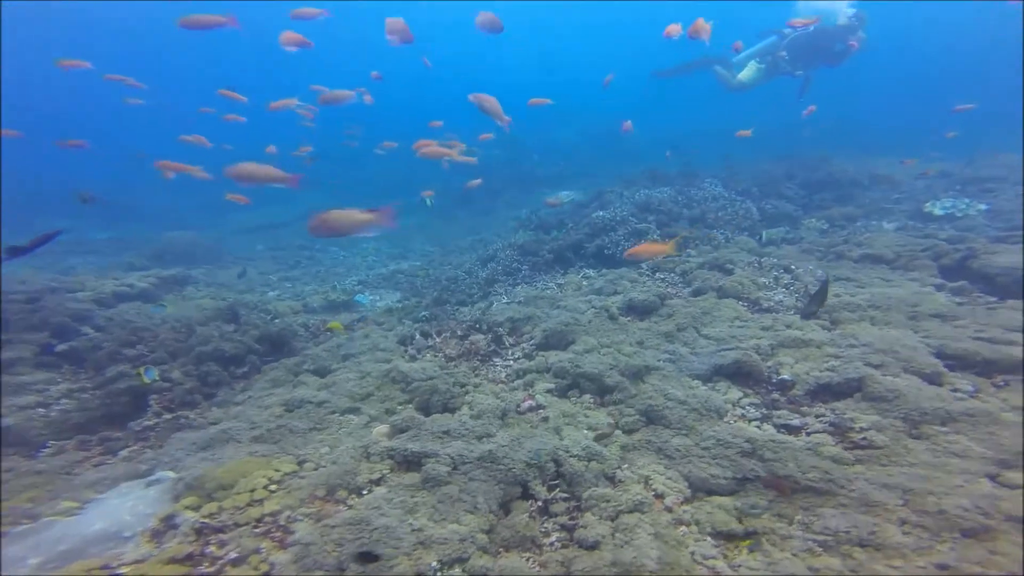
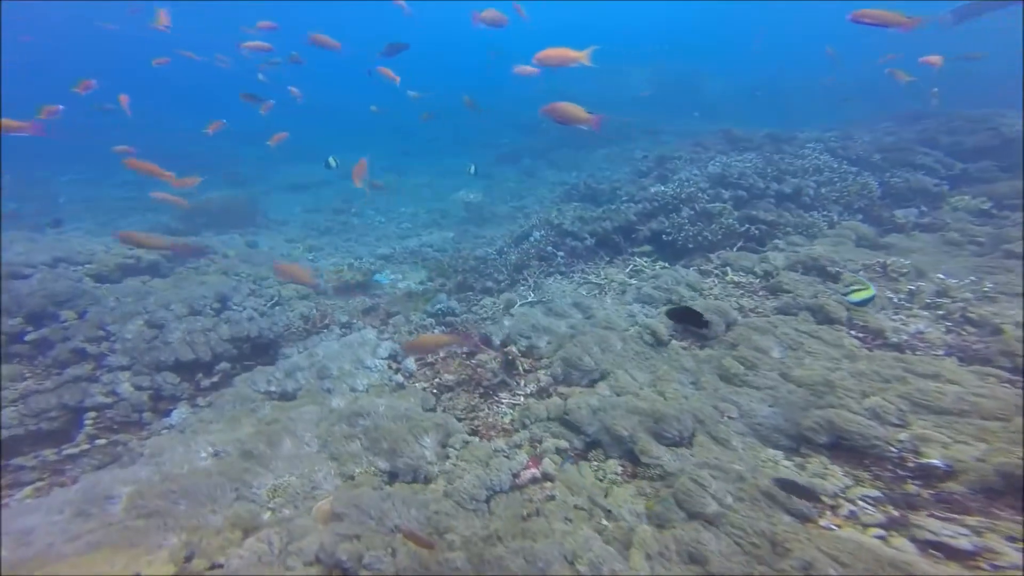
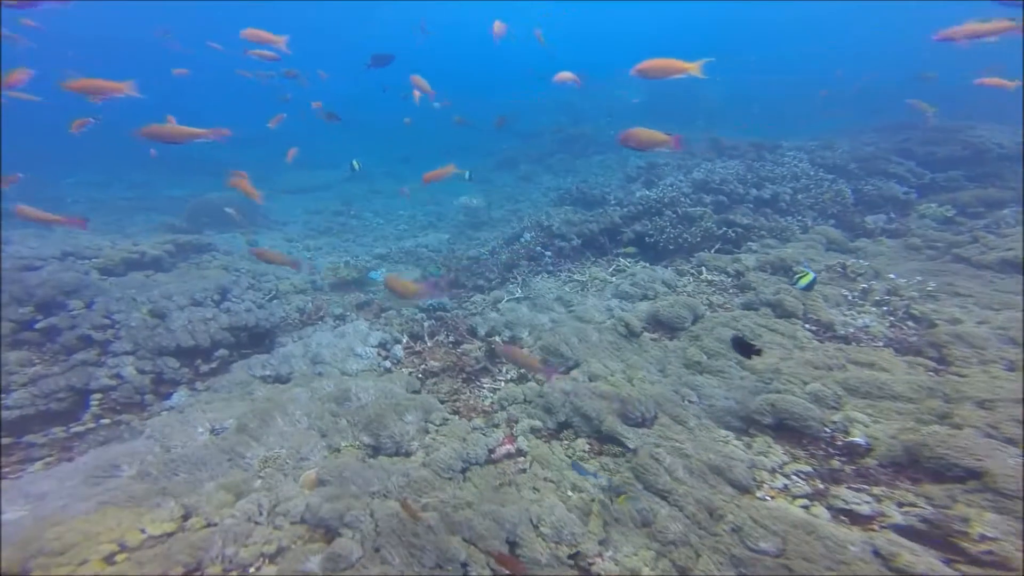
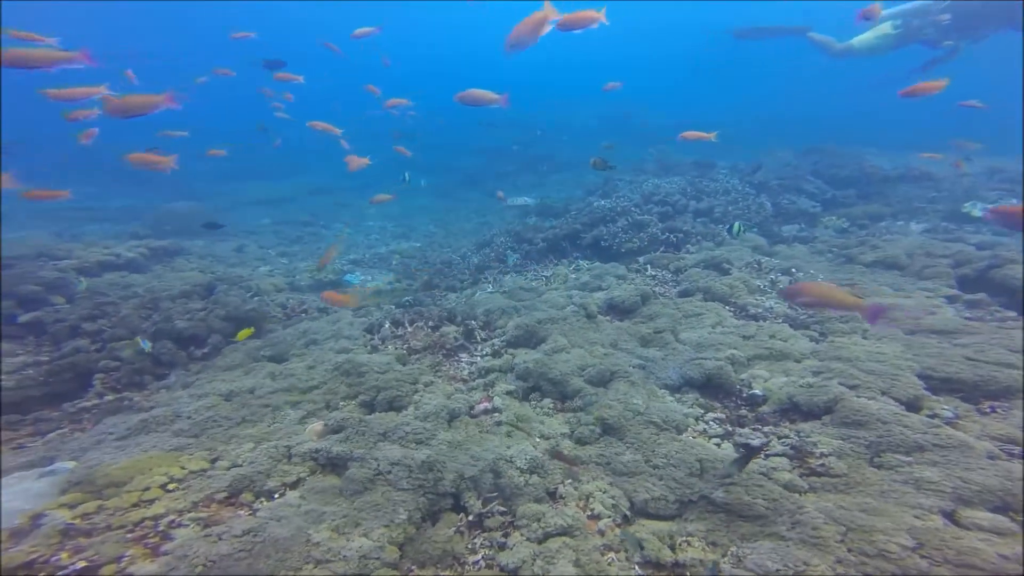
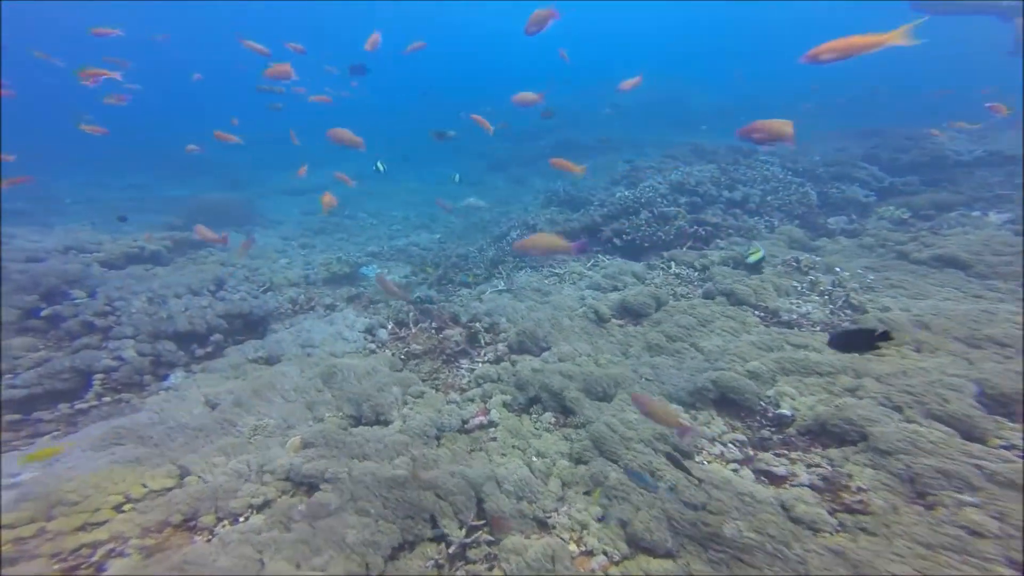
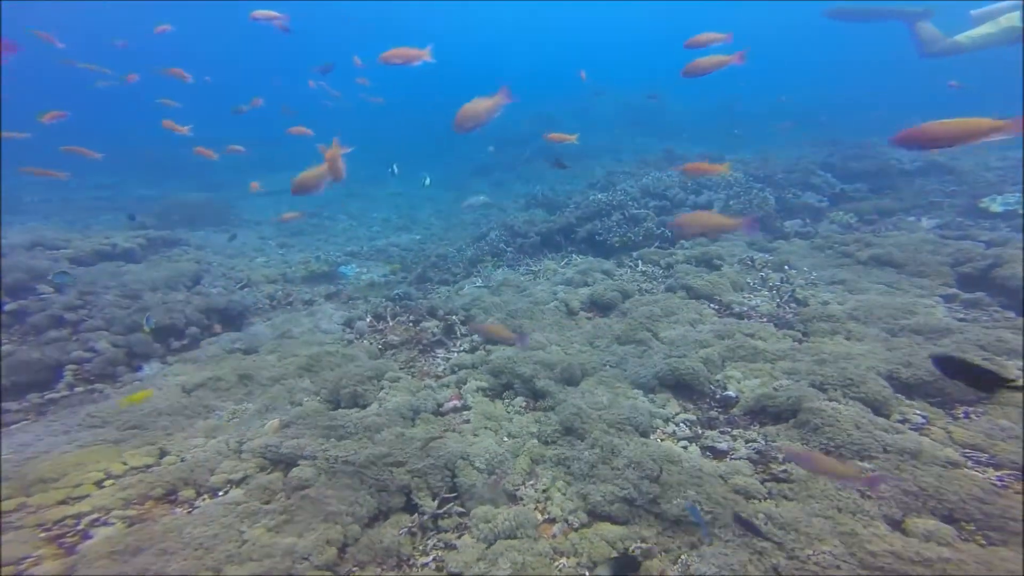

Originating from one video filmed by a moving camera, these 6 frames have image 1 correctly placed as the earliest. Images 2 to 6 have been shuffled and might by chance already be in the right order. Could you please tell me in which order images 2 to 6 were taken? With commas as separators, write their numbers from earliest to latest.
4, 6, 5, 3, 2
